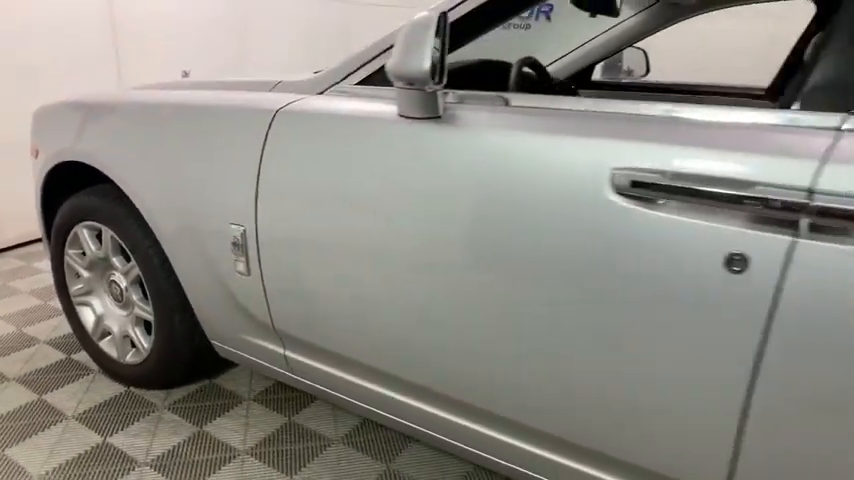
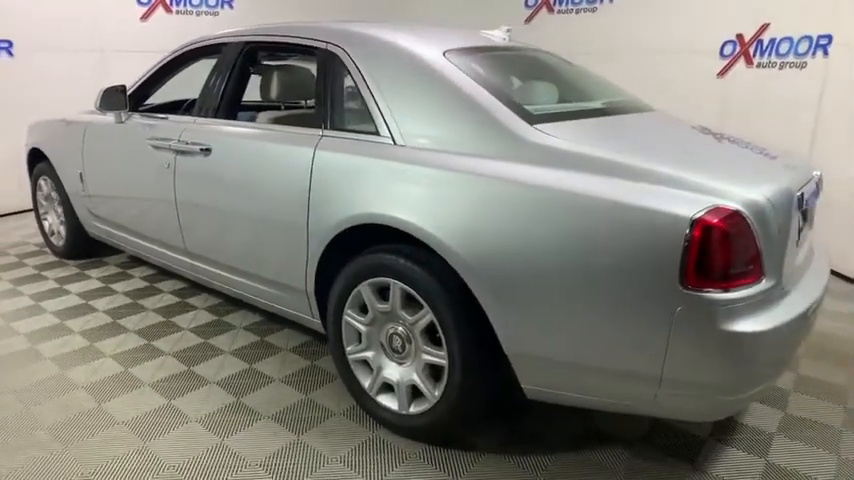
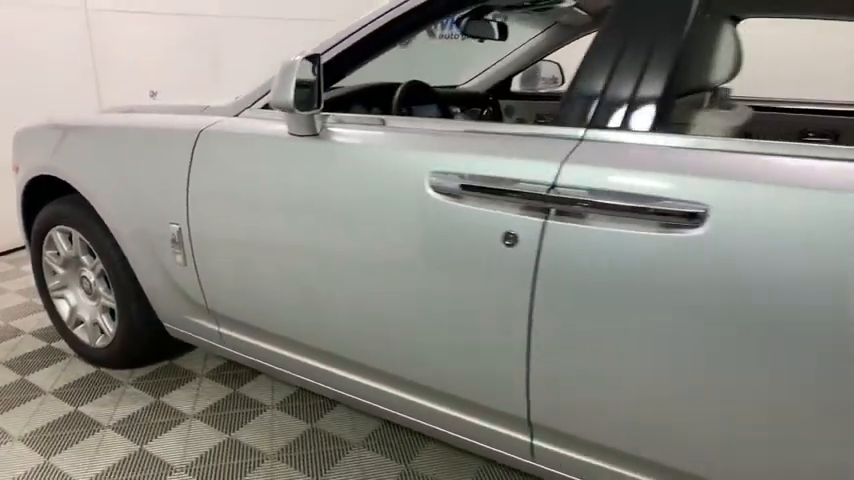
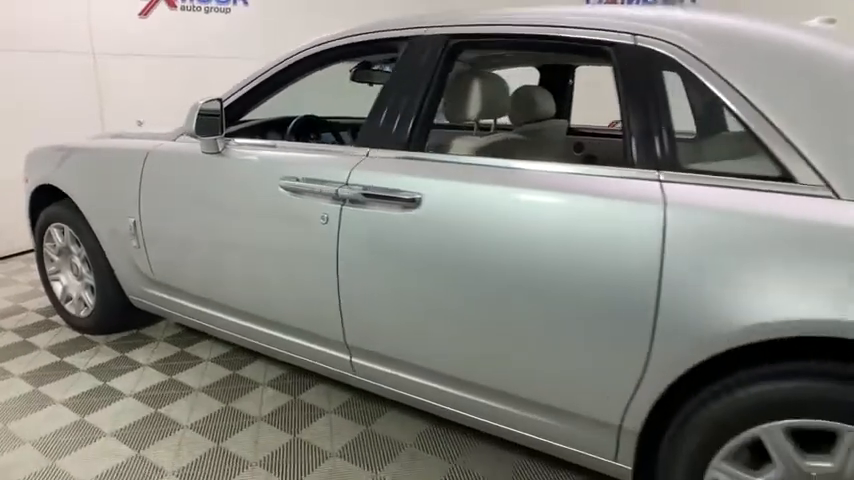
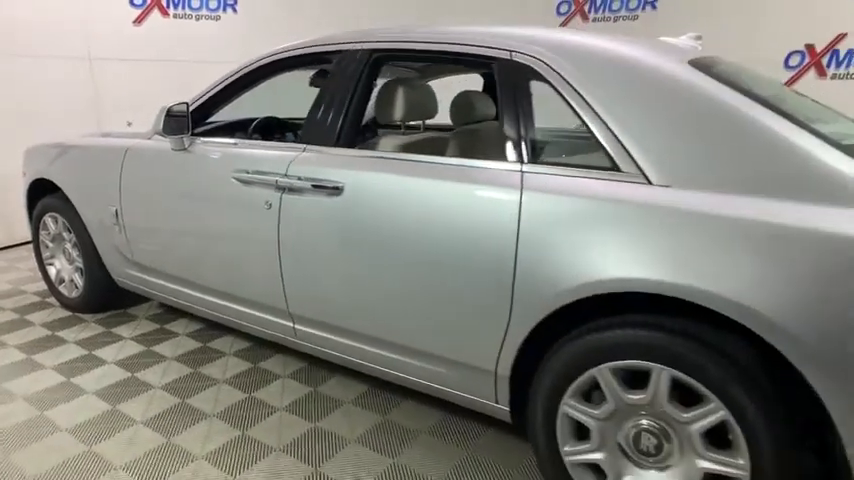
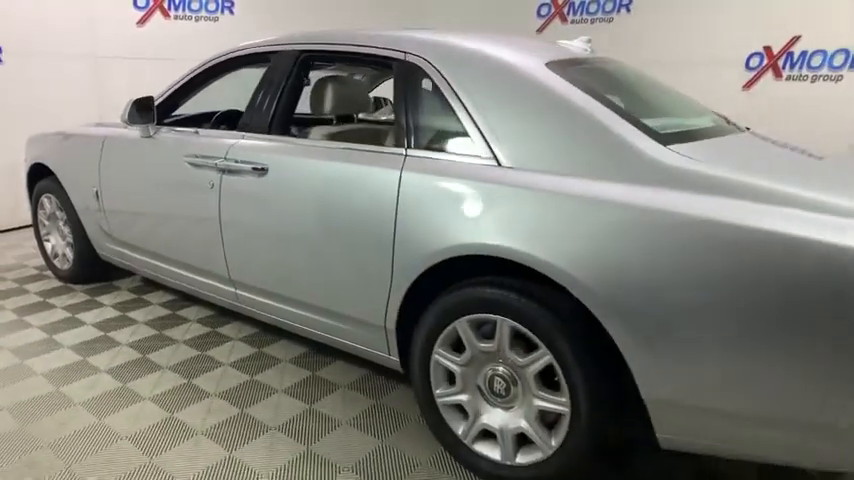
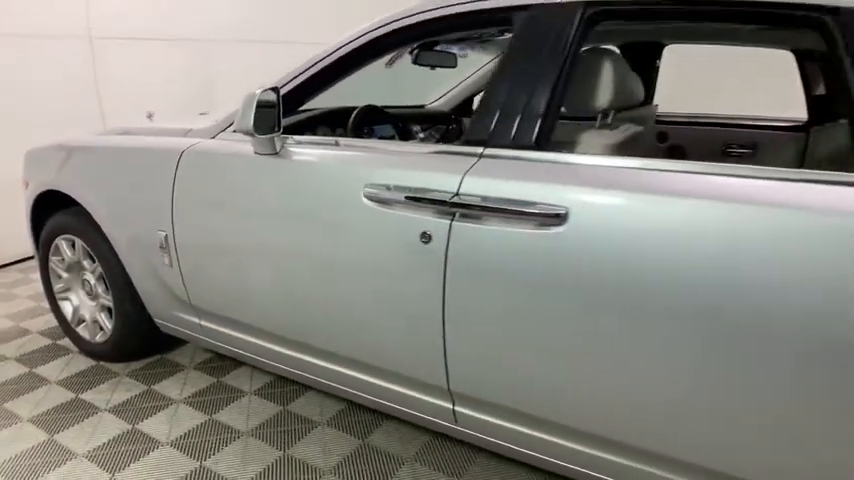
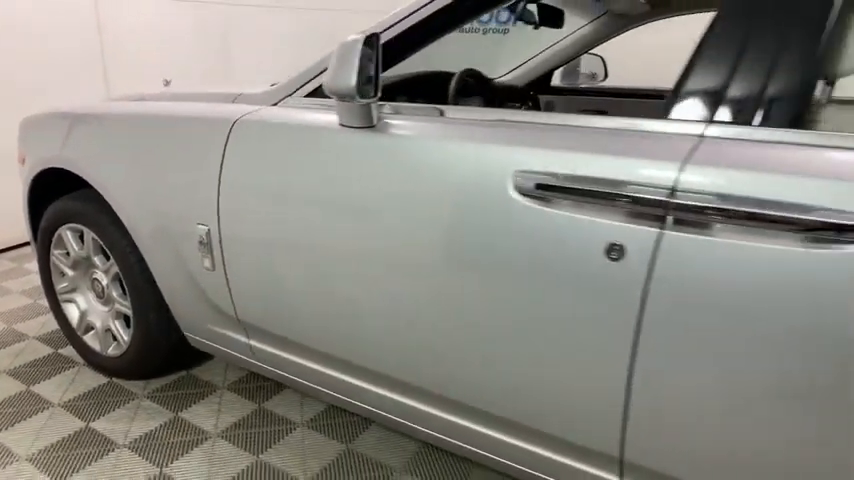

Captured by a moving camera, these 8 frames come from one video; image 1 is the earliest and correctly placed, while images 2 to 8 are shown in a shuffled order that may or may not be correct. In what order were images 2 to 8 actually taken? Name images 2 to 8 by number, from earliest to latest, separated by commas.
8, 3, 7, 4, 5, 6, 2
